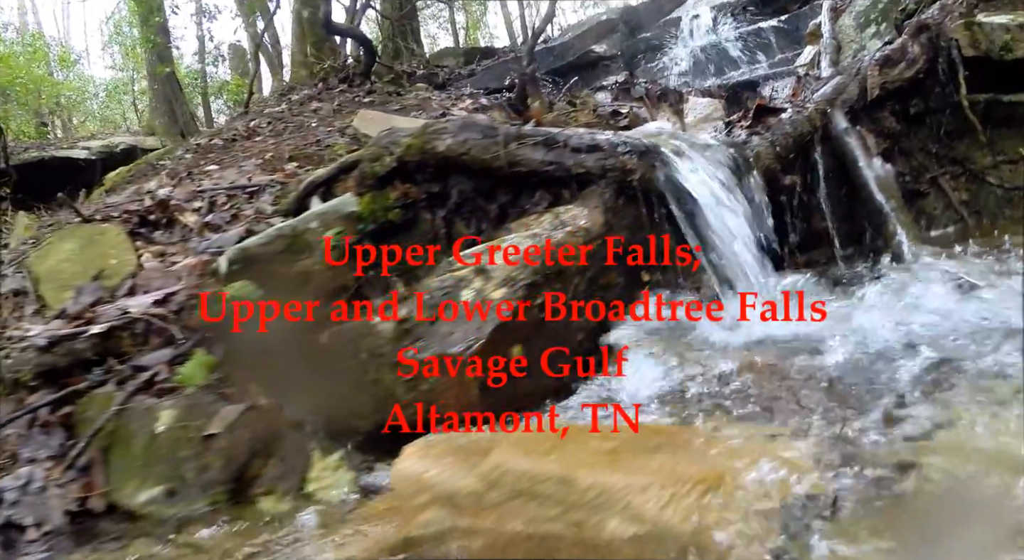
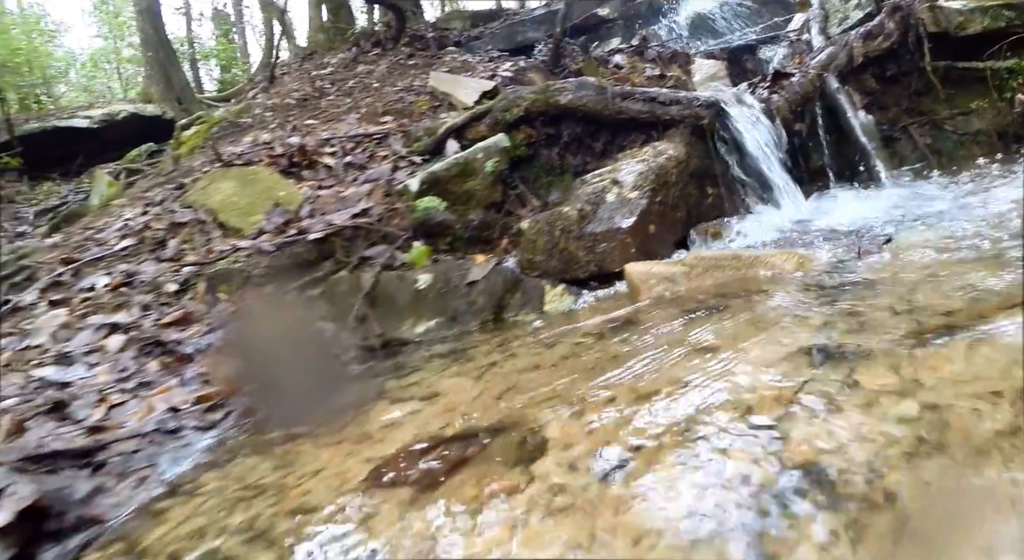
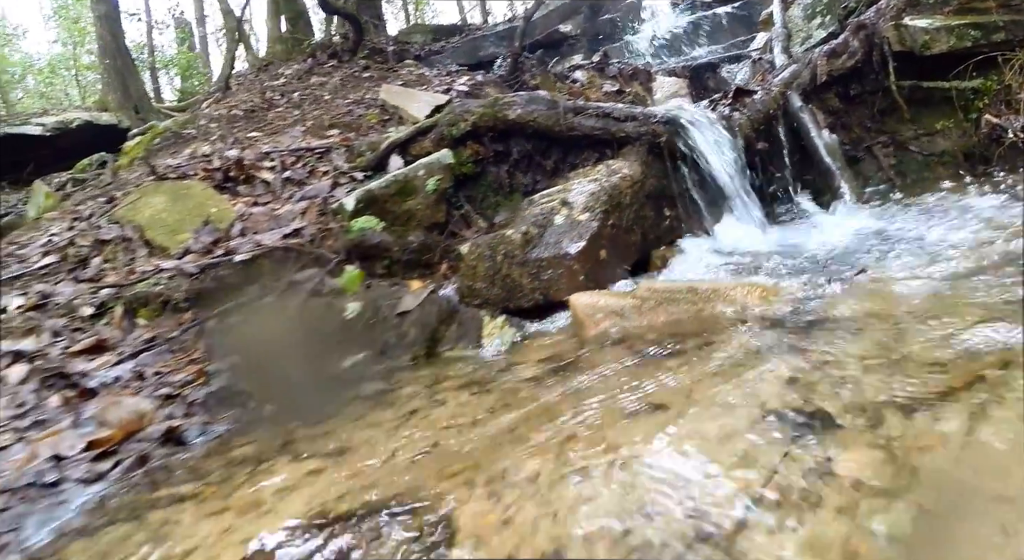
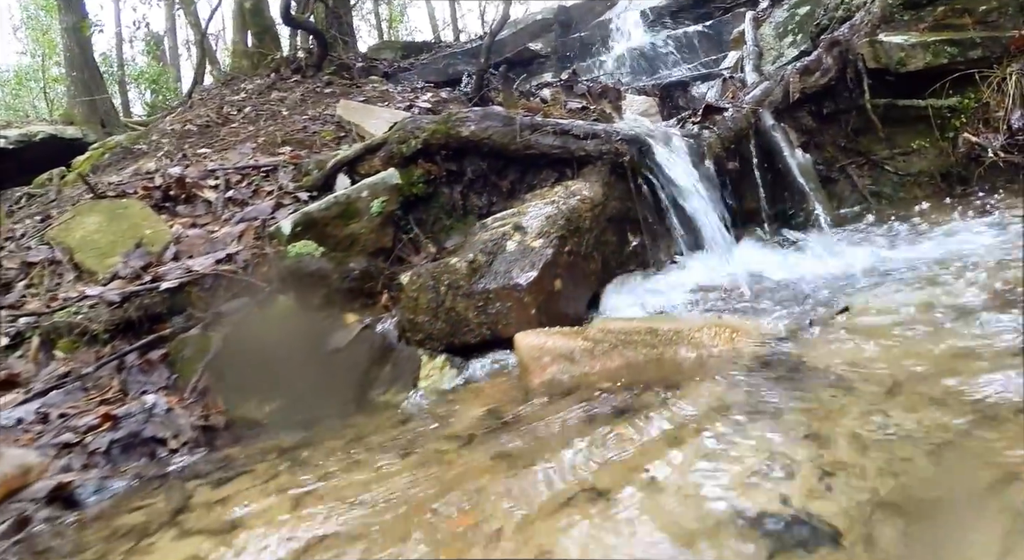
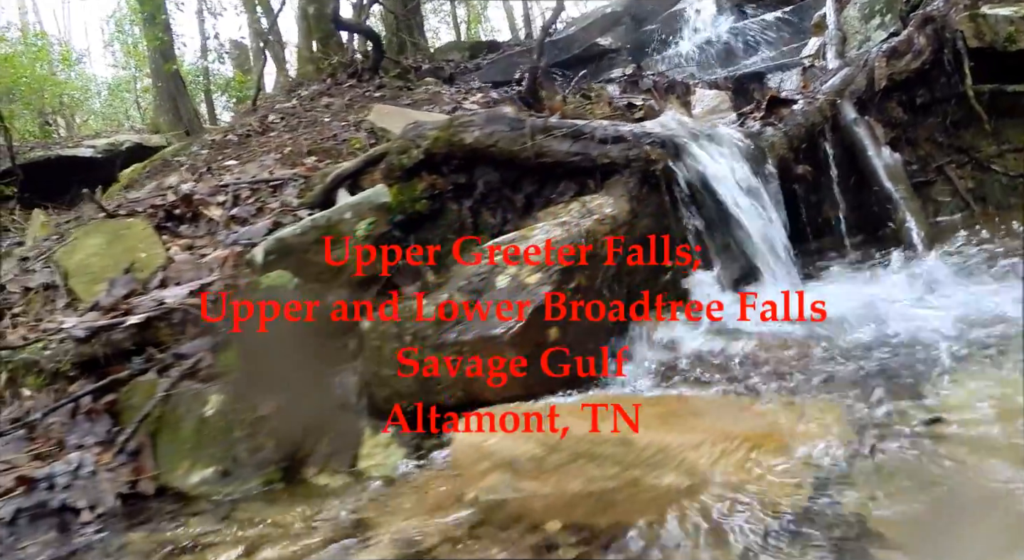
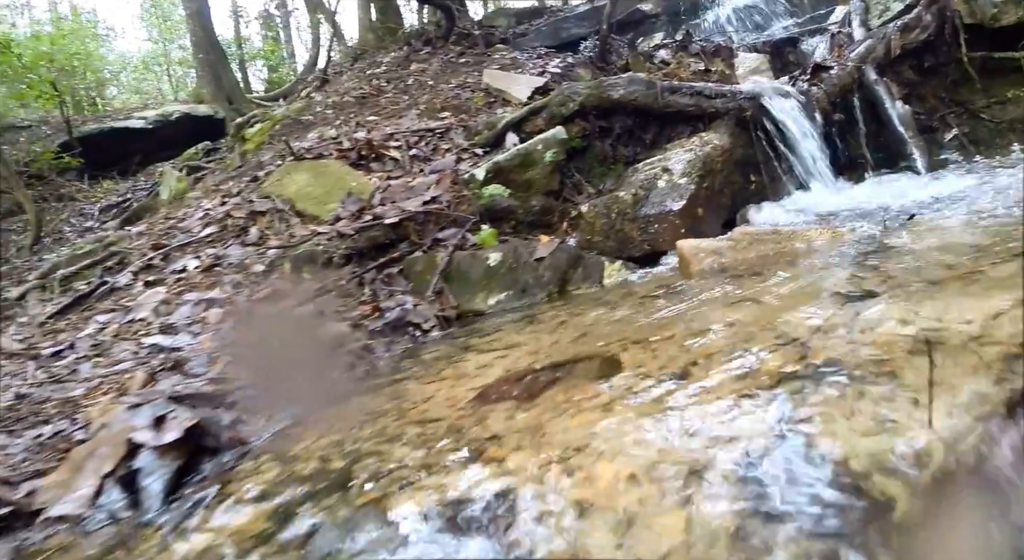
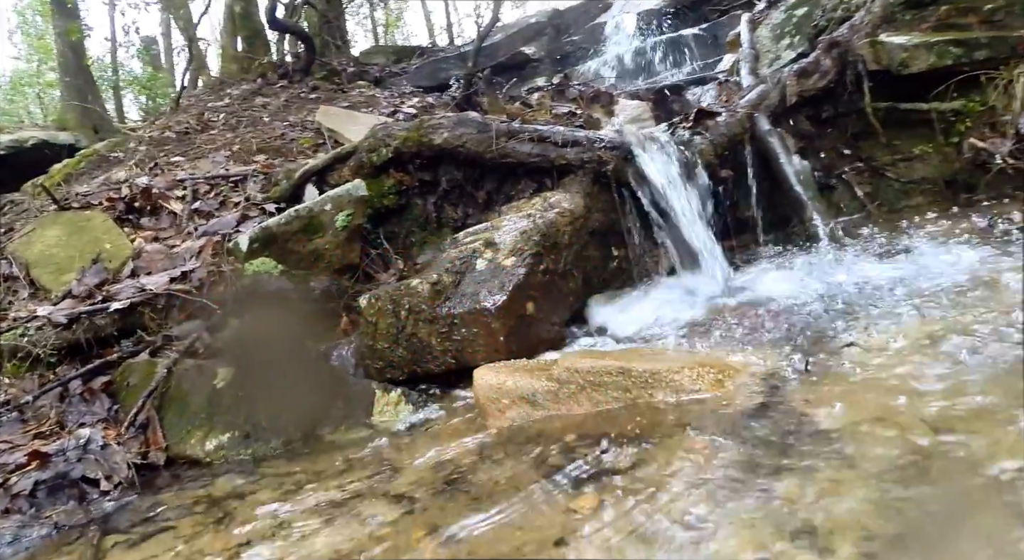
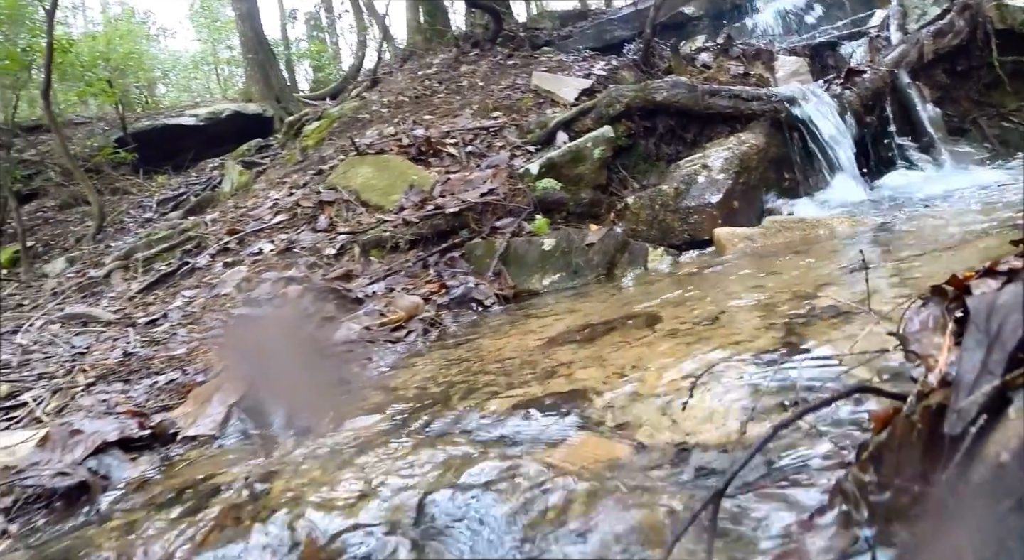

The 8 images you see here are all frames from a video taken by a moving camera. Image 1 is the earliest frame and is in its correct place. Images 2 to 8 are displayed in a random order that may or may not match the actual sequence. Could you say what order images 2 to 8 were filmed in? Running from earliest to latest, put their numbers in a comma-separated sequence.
5, 7, 4, 3, 2, 6, 8
